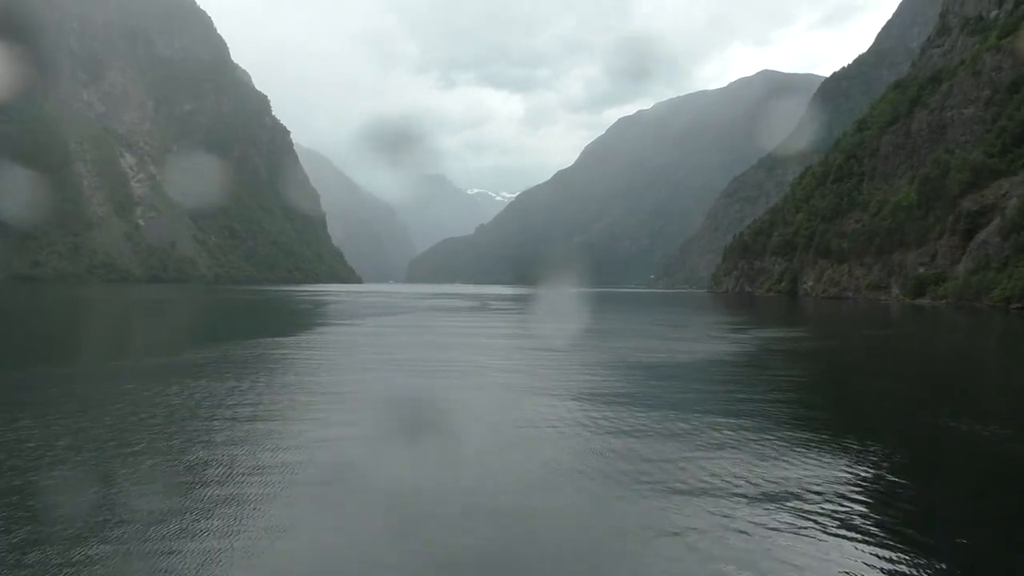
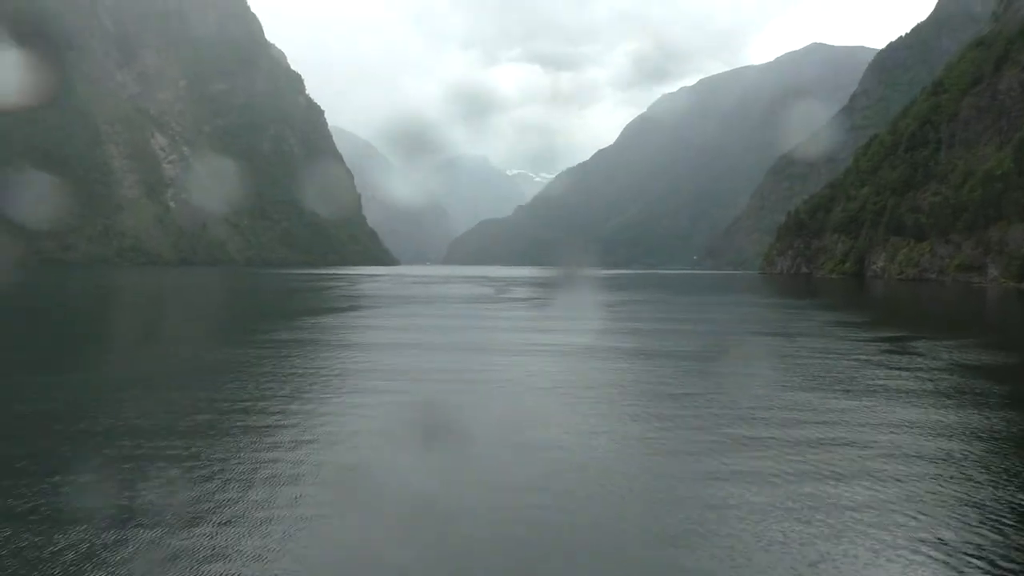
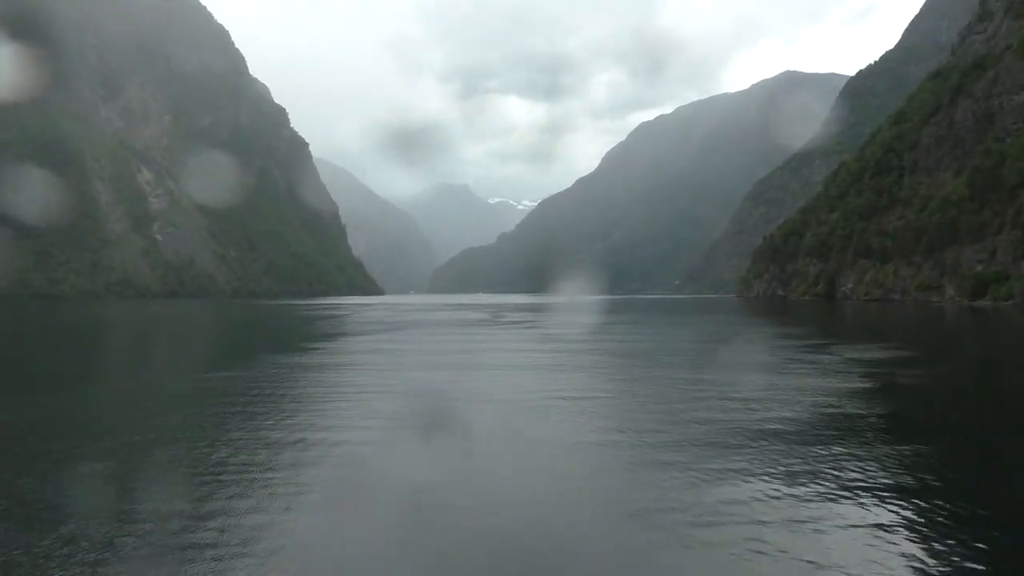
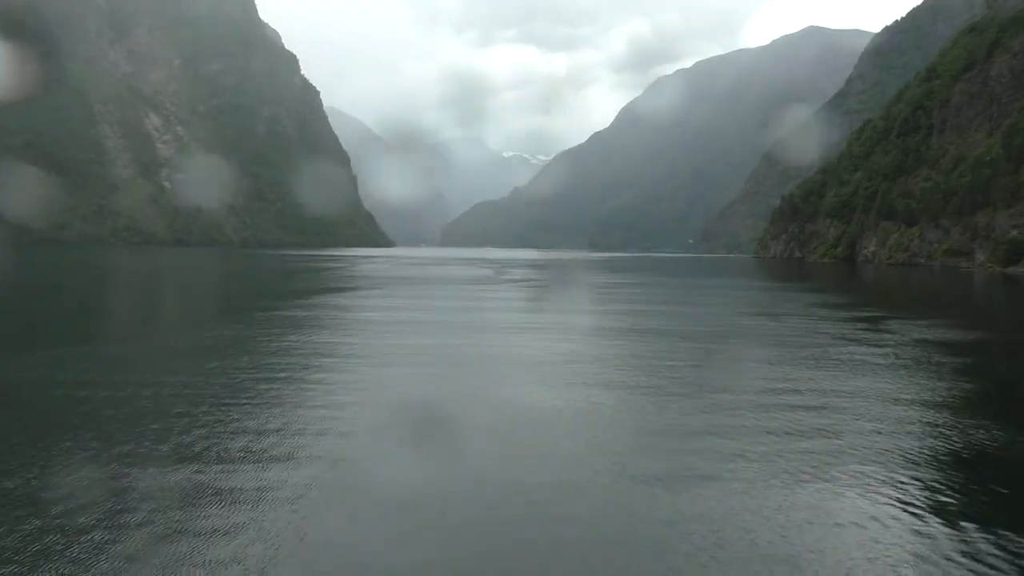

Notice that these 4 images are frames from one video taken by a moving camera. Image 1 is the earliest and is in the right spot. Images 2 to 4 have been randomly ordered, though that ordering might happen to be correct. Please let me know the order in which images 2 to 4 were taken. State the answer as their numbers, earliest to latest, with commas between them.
3, 4, 2
